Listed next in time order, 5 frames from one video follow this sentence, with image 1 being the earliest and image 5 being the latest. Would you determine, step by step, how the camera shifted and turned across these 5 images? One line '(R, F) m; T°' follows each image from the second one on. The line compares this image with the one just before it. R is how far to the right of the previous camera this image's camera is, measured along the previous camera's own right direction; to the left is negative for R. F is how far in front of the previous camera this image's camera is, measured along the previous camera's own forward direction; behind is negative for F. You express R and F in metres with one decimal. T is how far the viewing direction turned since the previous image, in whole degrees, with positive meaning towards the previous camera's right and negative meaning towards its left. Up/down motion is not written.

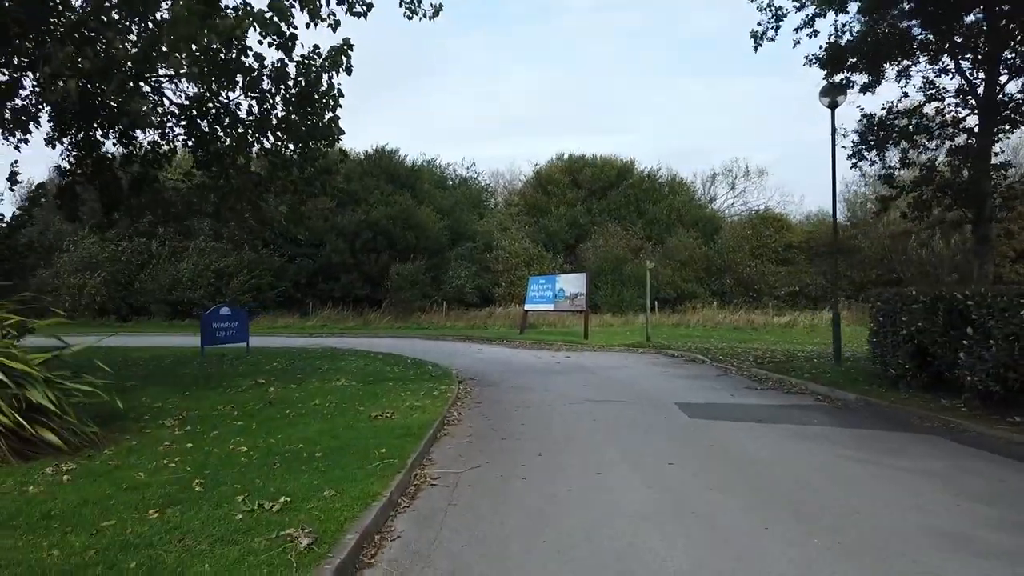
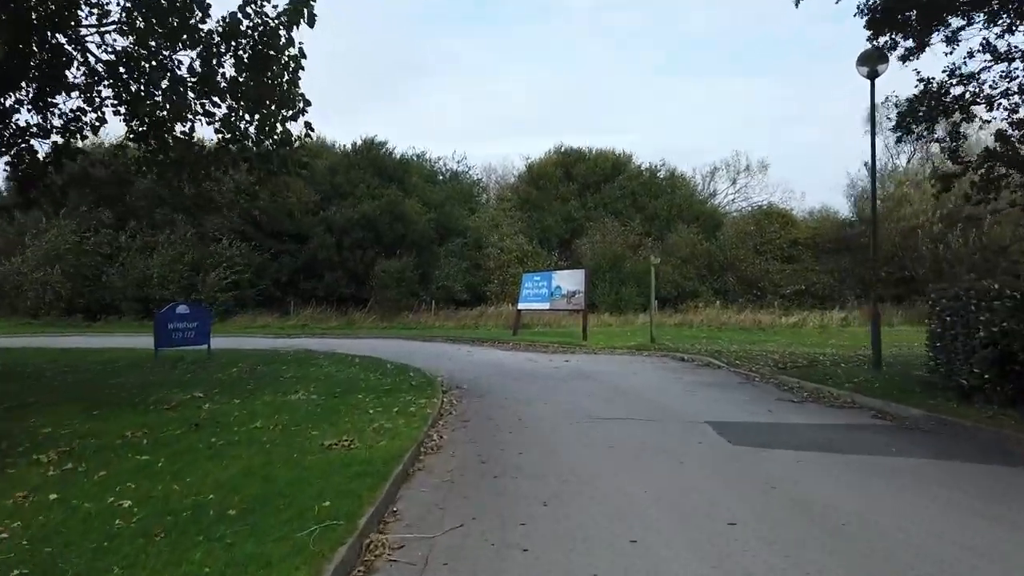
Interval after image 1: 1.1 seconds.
(0.0, +2.4) m; +1°
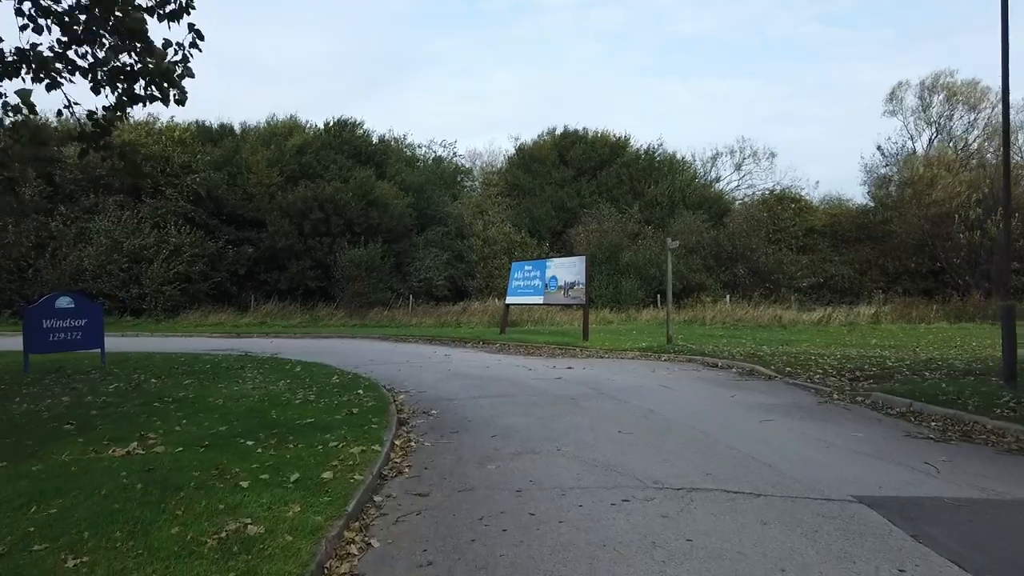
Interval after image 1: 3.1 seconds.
(-0.1, +4.7) m; +1°
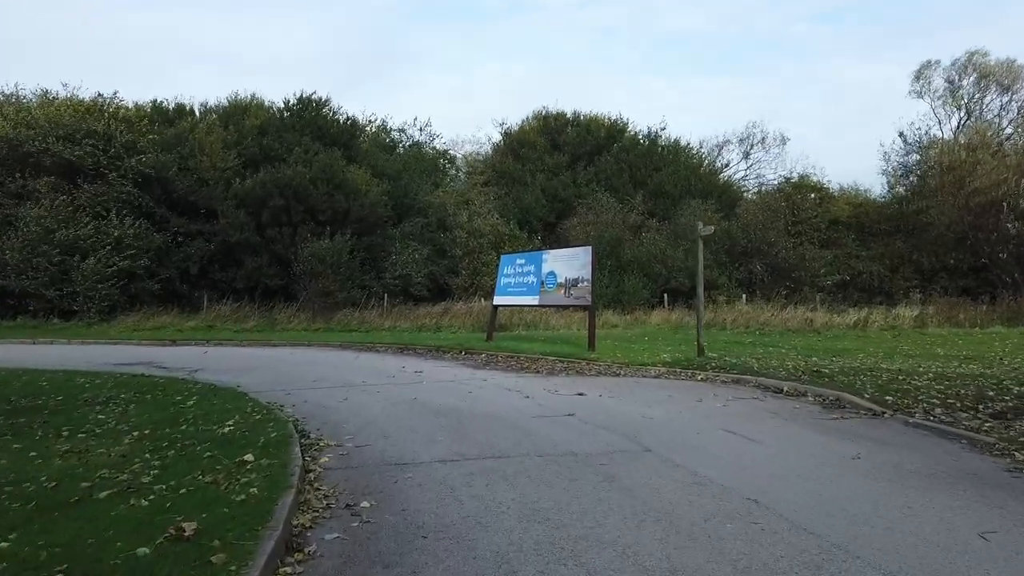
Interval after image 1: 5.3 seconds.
(-0.1, +4.7) m; +1°
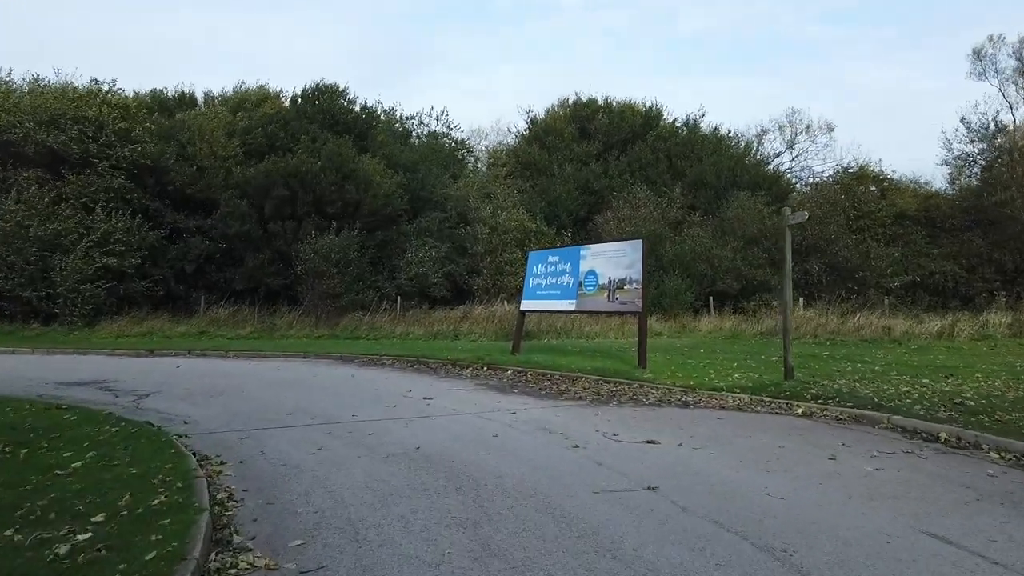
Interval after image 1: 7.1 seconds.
(-0.3, +3.6) m; -2°
